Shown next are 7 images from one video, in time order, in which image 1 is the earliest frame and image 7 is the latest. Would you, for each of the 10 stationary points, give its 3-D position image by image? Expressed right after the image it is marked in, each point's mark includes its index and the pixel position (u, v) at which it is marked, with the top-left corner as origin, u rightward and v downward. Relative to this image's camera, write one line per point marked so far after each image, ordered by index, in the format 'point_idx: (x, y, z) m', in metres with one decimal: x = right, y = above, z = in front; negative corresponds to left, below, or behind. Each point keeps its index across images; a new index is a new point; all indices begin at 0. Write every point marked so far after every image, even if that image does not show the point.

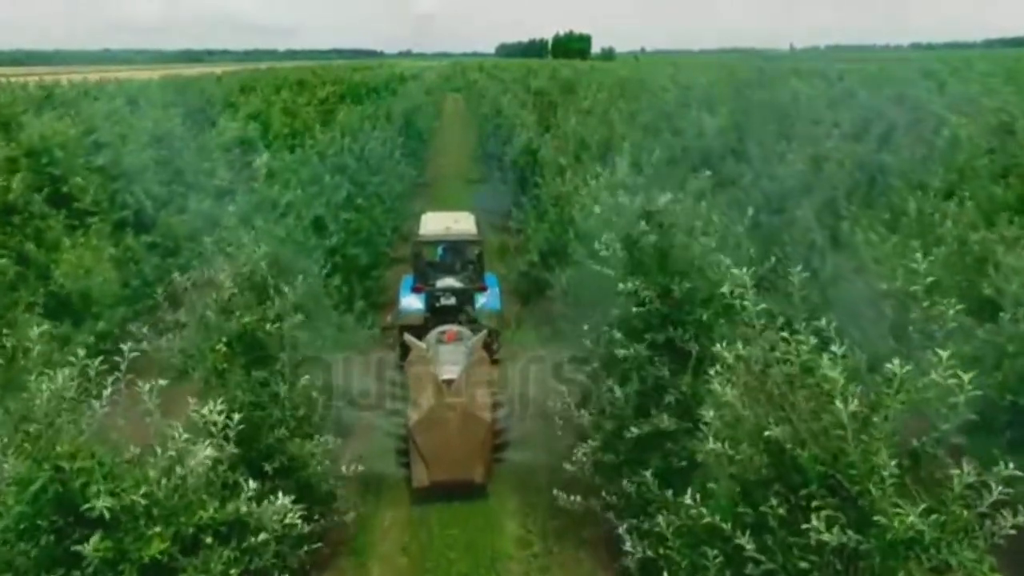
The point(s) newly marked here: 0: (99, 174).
0: (-5.2, +1.4, +13.2) m
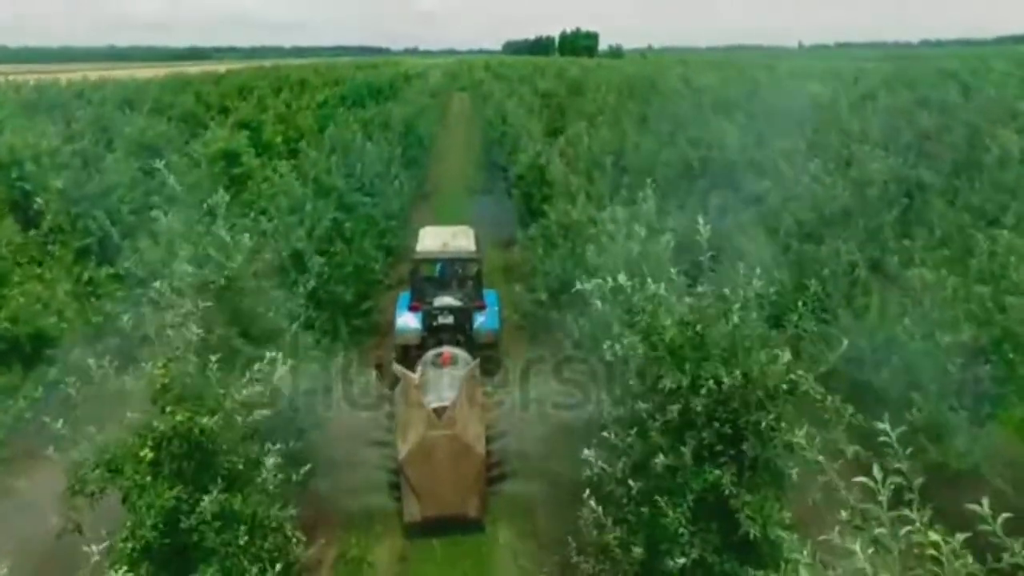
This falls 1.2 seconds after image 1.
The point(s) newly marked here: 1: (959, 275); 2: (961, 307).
0: (-5.1, +1.0, +12.0) m
1: (+3.9, +0.1, +9.1) m
2: (+3.6, -0.1, +8.6) m
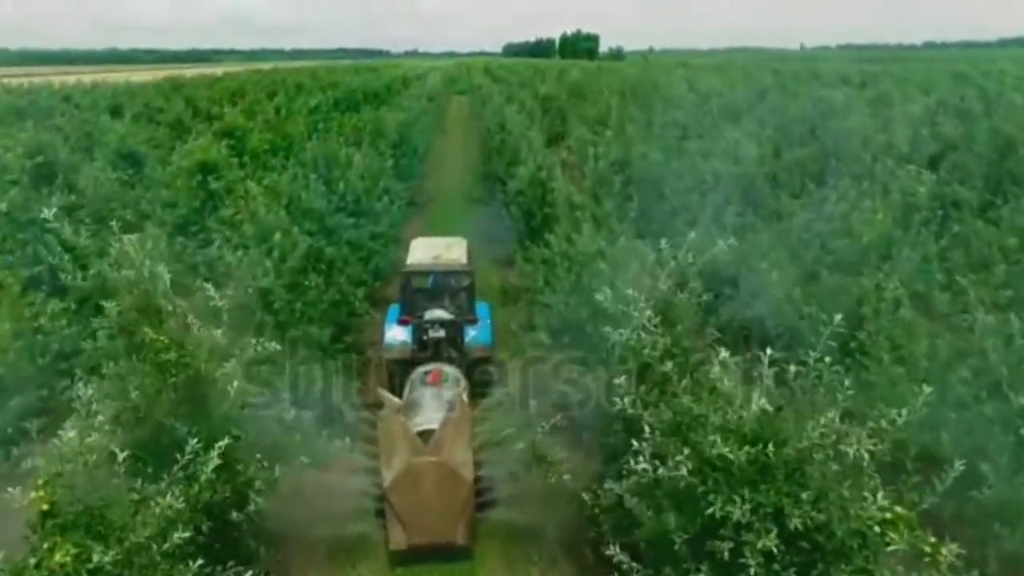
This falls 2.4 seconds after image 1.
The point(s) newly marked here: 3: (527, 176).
0: (-5.1, +0.7, +10.8) m
1: (+3.9, -0.2, +7.9) m
2: (+3.6, -0.5, +7.4) m
3: (+0.1, +1.8, +16.7) m
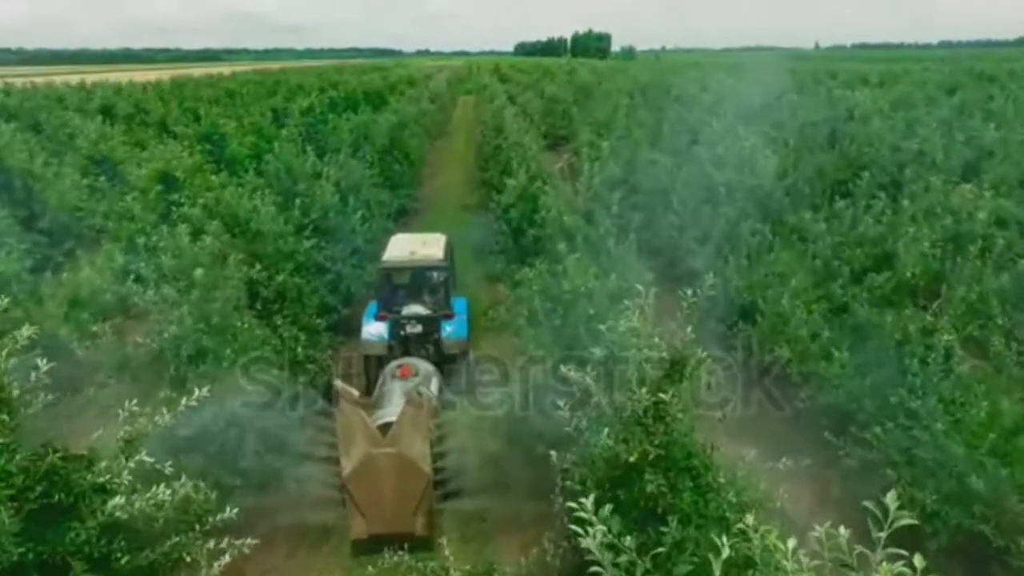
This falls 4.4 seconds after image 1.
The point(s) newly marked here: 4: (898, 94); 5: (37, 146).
0: (-5.3, +0.4, +9.4) m
1: (+3.6, -0.5, +6.4) m
2: (+3.4, -0.8, +5.9) m
3: (0.0, +1.5, +15.2) m
4: (+7.3, +3.6, +19.7) m
5: (-8.9, +2.7, +19.9) m
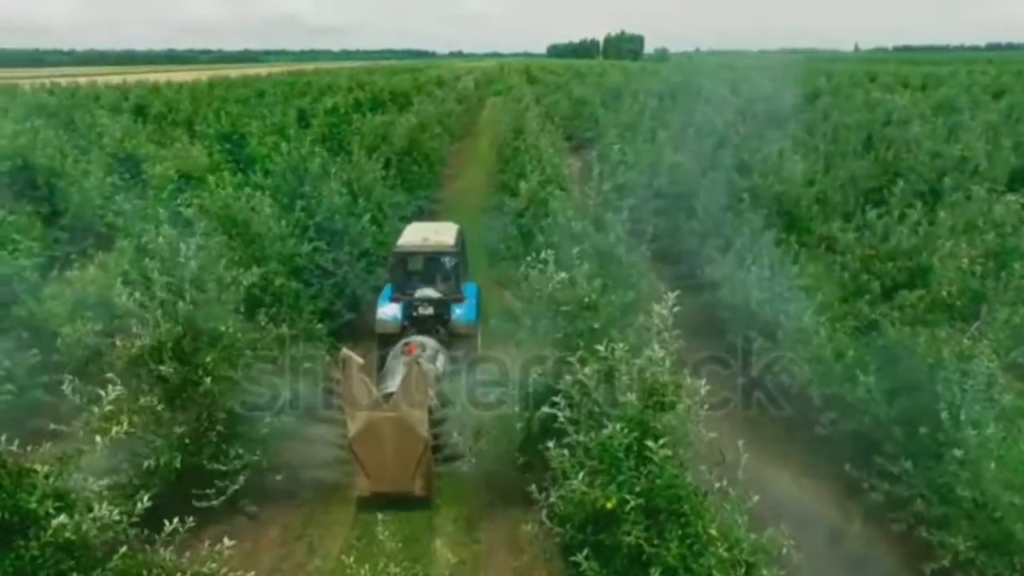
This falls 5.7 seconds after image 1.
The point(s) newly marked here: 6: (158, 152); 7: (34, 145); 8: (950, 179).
0: (-5.3, +0.3, +8.9) m
1: (+3.6, -0.6, +5.7) m
2: (+3.3, -0.9, +5.2) m
3: (+0.2, +1.4, +14.6) m
4: (+7.6, +3.4, +18.9) m
5: (-8.5, +2.6, +19.6) m
6: (-6.3, +2.5, +18.9) m
7: (-6.7, +2.1, +15.2) m
8: (+5.1, +1.3, +12.4) m
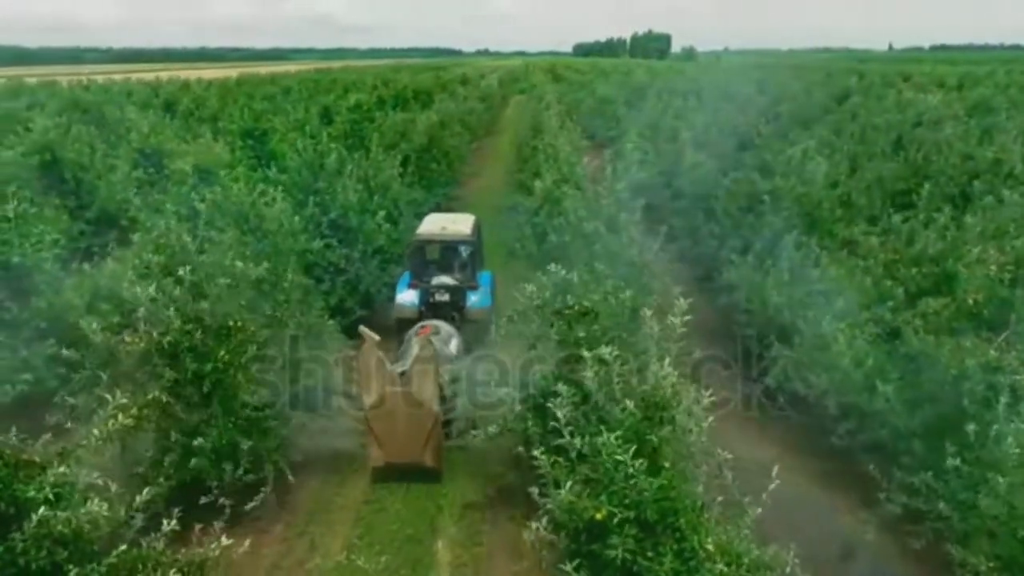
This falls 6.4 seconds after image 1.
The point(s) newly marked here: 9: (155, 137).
0: (-5.2, +0.4, +8.8) m
1: (+3.6, -0.7, +5.4) m
2: (+3.3, -1.0, +4.9) m
3: (+0.5, +1.4, +14.4) m
4: (+8.0, +3.3, +18.5) m
5: (-8.2, +2.7, +19.5) m
6: (-6.0, +2.5, +18.8) m
7: (-6.5, +2.2, +15.1) m
8: (+5.3, +1.2, +12.0) m
9: (-6.8, +2.8, +19.9) m
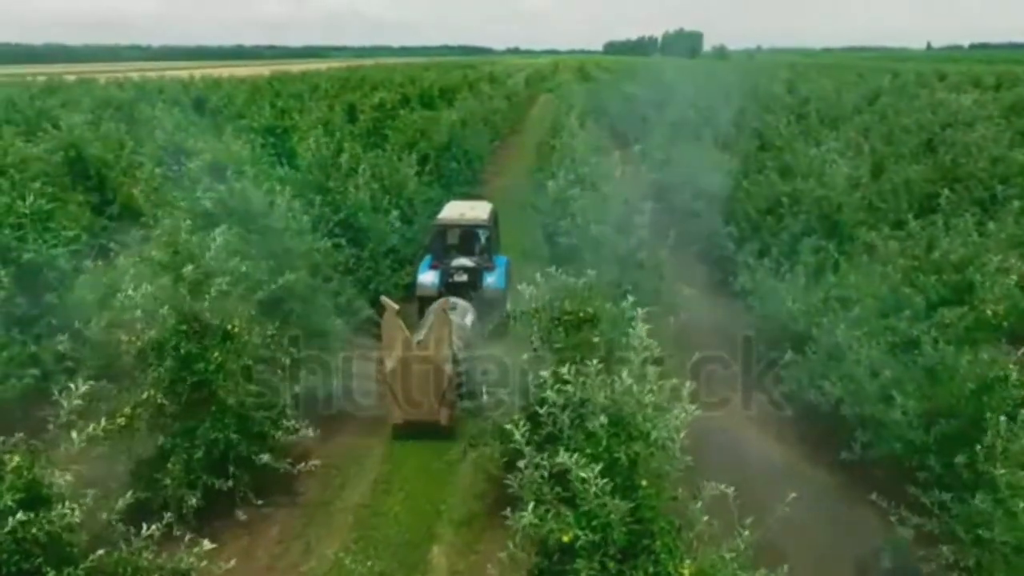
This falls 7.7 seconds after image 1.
0: (-5.1, +0.4, +8.7) m
1: (+3.5, -0.8, +5.1) m
2: (+3.2, -1.0, +4.6) m
3: (+0.7, +1.3, +14.1) m
4: (+8.3, +3.3, +18.0) m
5: (-7.8, +2.7, +19.5) m
6: (-5.6, +2.5, +18.8) m
7: (-6.3, +2.2, +15.0) m
8: (+5.4, +1.2, +11.6) m
9: (-6.4, +2.8, +19.8) m
